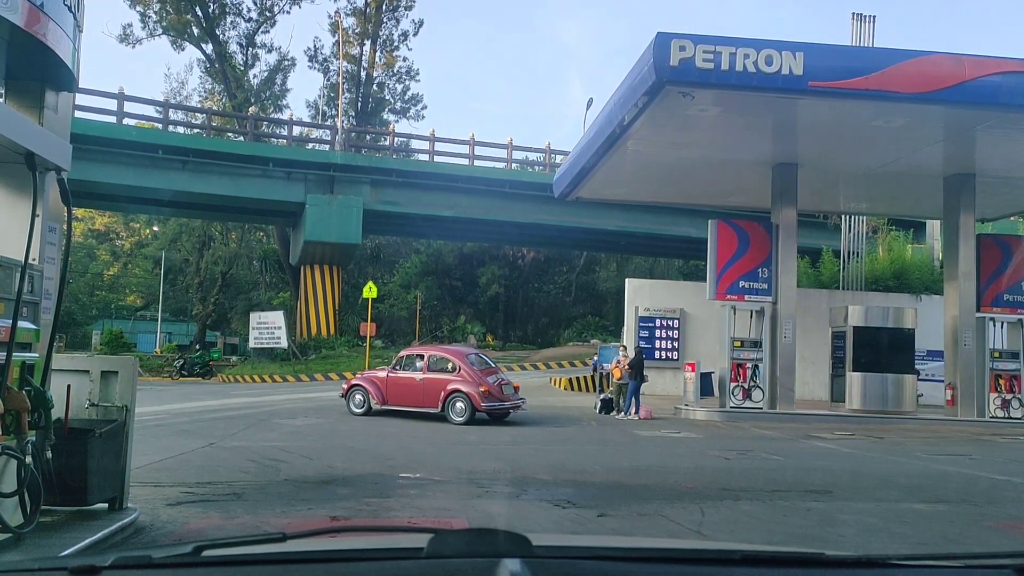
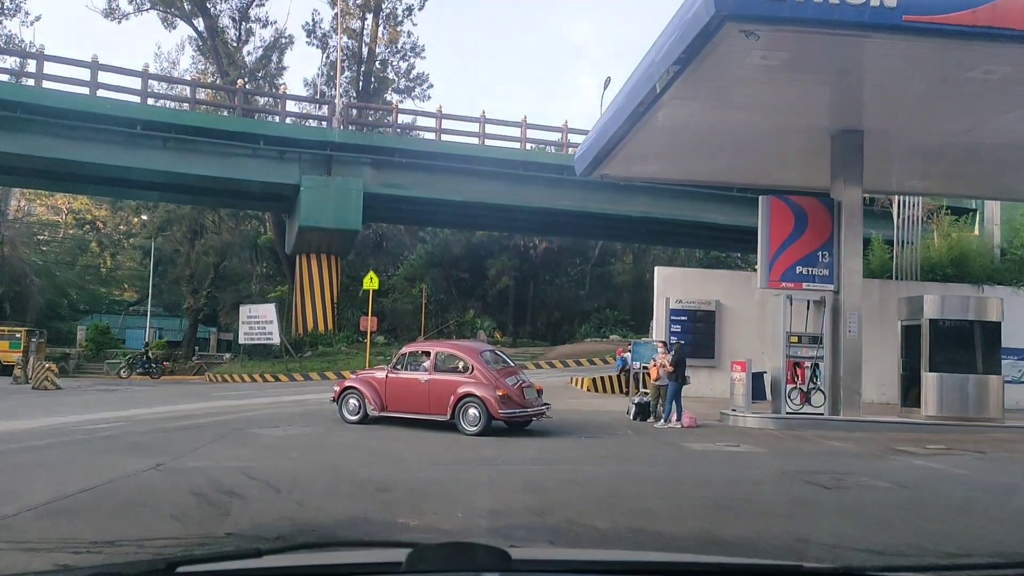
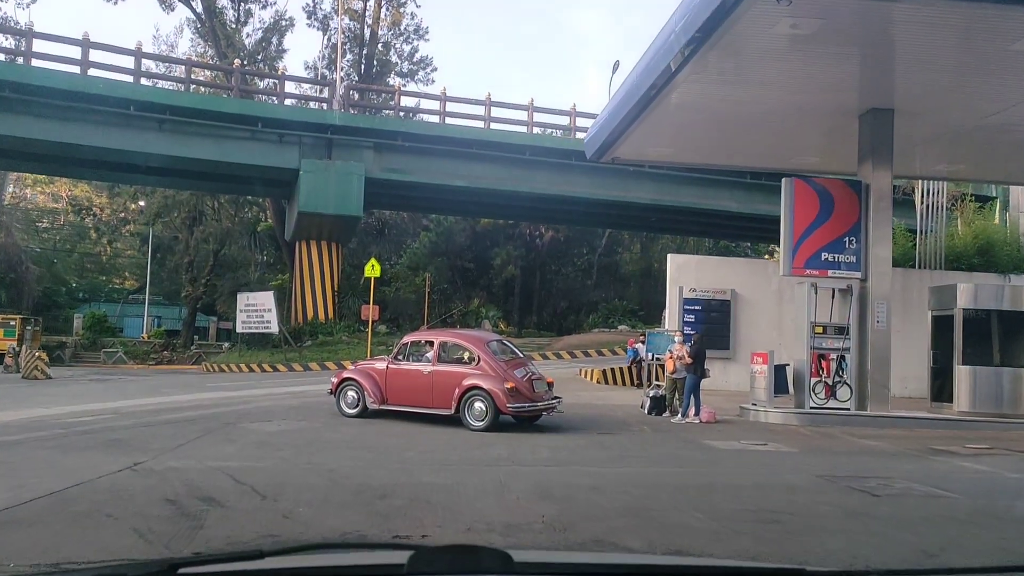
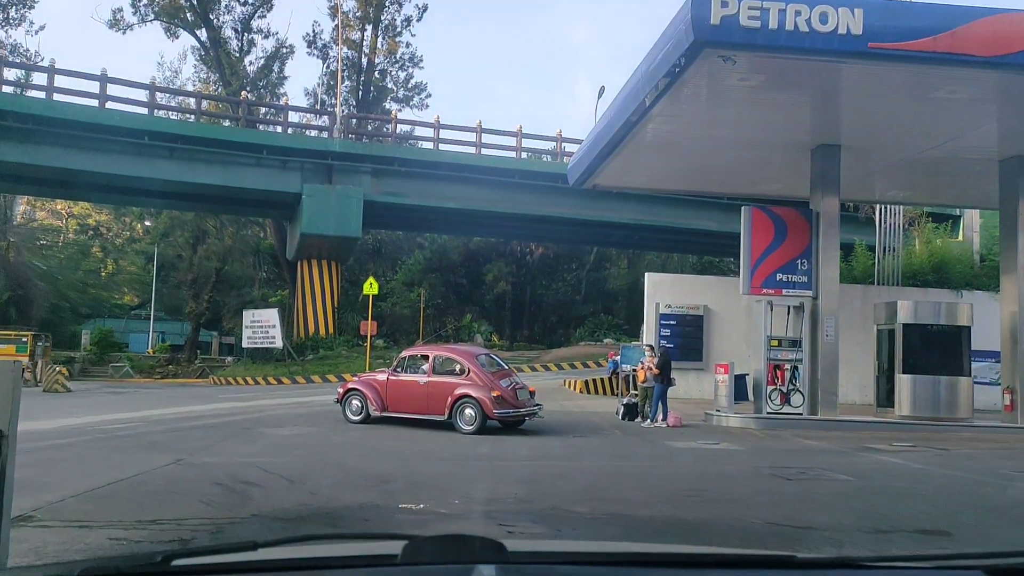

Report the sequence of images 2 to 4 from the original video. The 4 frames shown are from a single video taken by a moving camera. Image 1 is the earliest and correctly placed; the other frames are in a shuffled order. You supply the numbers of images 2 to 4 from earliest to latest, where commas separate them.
4, 2, 3
